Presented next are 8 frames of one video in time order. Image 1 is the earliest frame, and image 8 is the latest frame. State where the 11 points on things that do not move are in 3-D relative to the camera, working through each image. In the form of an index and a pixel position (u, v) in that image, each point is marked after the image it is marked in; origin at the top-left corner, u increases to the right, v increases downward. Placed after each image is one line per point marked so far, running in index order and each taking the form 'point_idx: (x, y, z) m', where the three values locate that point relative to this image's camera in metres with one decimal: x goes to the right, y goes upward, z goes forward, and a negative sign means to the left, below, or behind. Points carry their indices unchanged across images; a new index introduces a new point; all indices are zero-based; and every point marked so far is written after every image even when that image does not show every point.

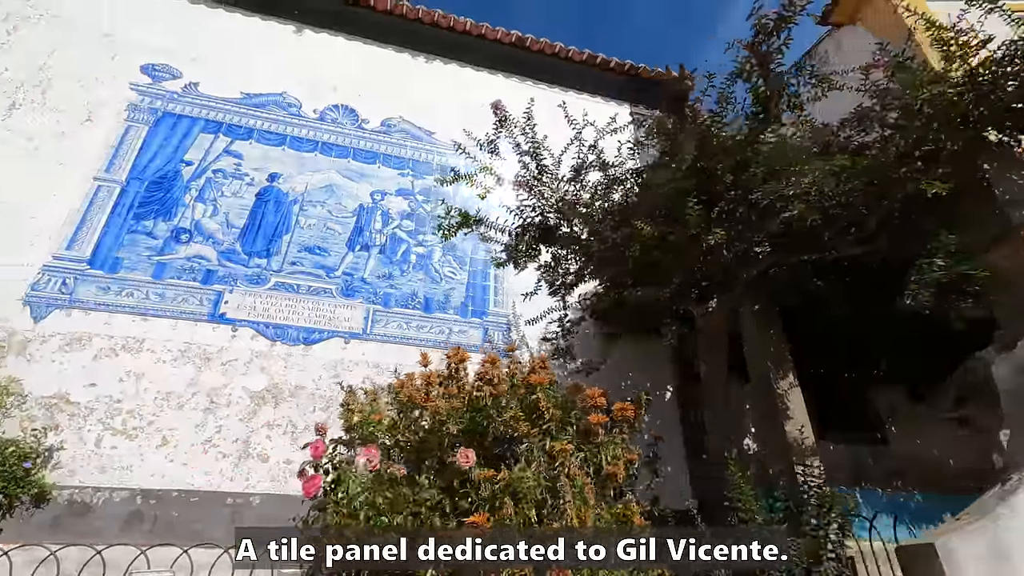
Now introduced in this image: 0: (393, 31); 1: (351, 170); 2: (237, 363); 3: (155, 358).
0: (-1.4, +3.0, +6.3) m
1: (-1.6, +1.2, +5.2) m
2: (-2.1, -0.6, +4.1) m
3: (-2.6, -0.5, +3.9) m
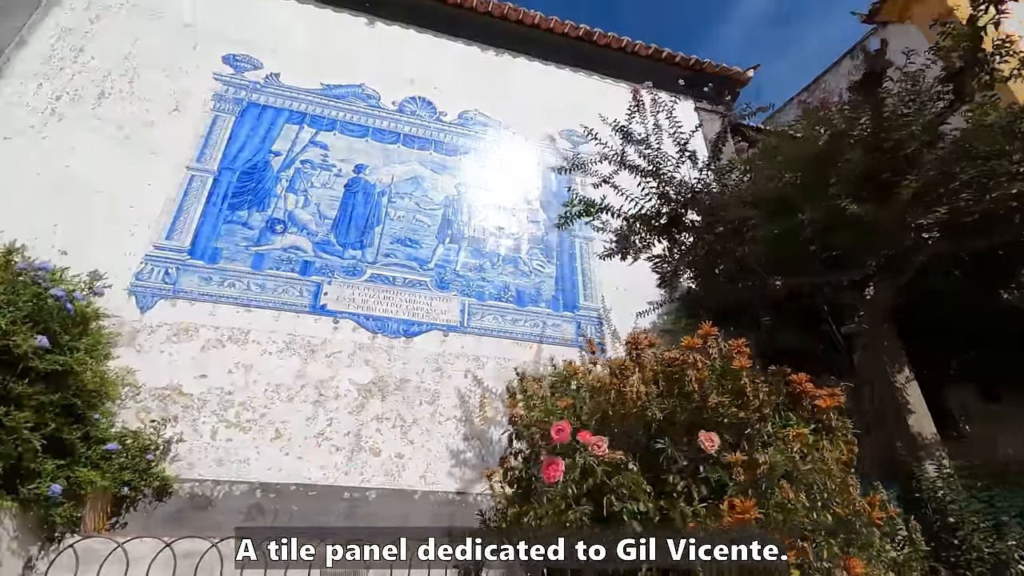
0: (-0.6, +3.1, +6.2) m
1: (-0.7, +1.2, +5.2) m
2: (-1.3, -0.5, +4.0) m
3: (-1.8, -0.4, +3.8) m
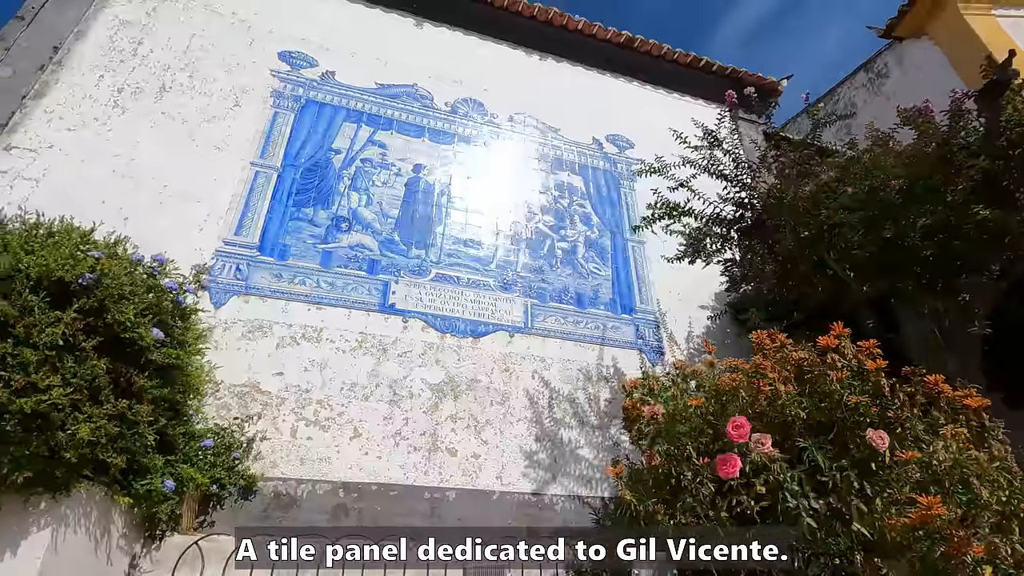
0: (-0.1, +3.1, +6.3) m
1: (-0.2, +1.2, +5.2) m
2: (-0.7, -0.5, +3.9) m
3: (-1.3, -0.4, +3.8) m
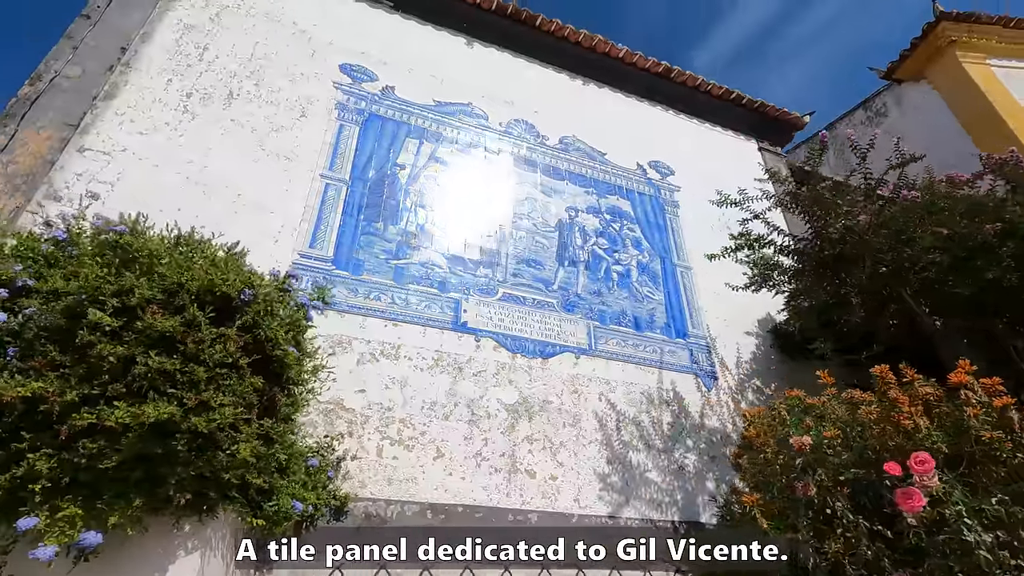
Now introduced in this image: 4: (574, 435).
0: (+0.5, +2.8, +6.4) m
1: (+0.3, +1.0, +5.2) m
2: (-0.2, -0.6, +3.9) m
3: (-0.7, -0.5, +3.8) m
4: (+0.5, -1.1, +4.0) m
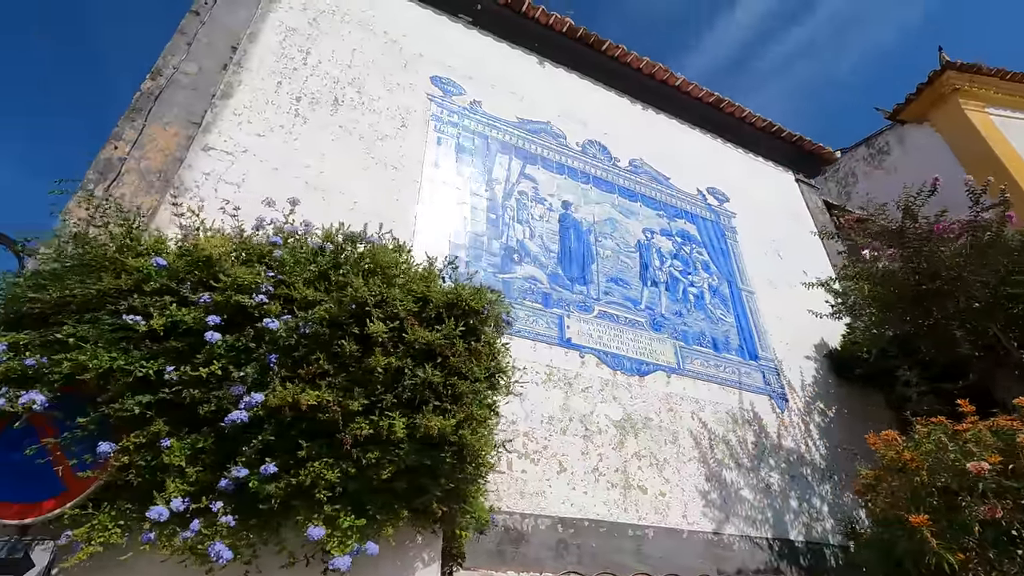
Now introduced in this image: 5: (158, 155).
0: (+1.3, +2.6, +6.6) m
1: (+1.1, +0.8, +5.4) m
2: (+0.6, -0.8, +4.0) m
3: (+0.1, -0.7, +3.8) m
4: (+1.2, -1.2, +4.1) m
5: (-2.3, +0.9, +3.4) m
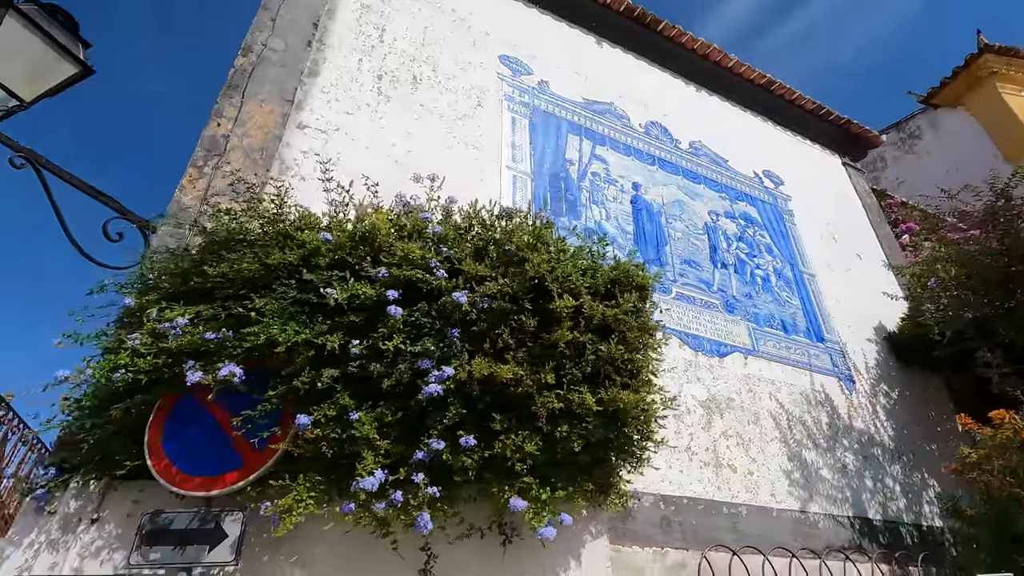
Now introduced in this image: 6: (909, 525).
0: (+1.9, +2.8, +6.5) m
1: (+1.7, +1.0, +5.4) m
2: (+1.3, -0.6, +4.0) m
3: (+0.8, -0.5, +3.8) m
4: (+1.9, -1.1, +4.1) m
5: (-1.6, +1.0, +3.4) m
6: (+3.2, -1.9, +4.3) m
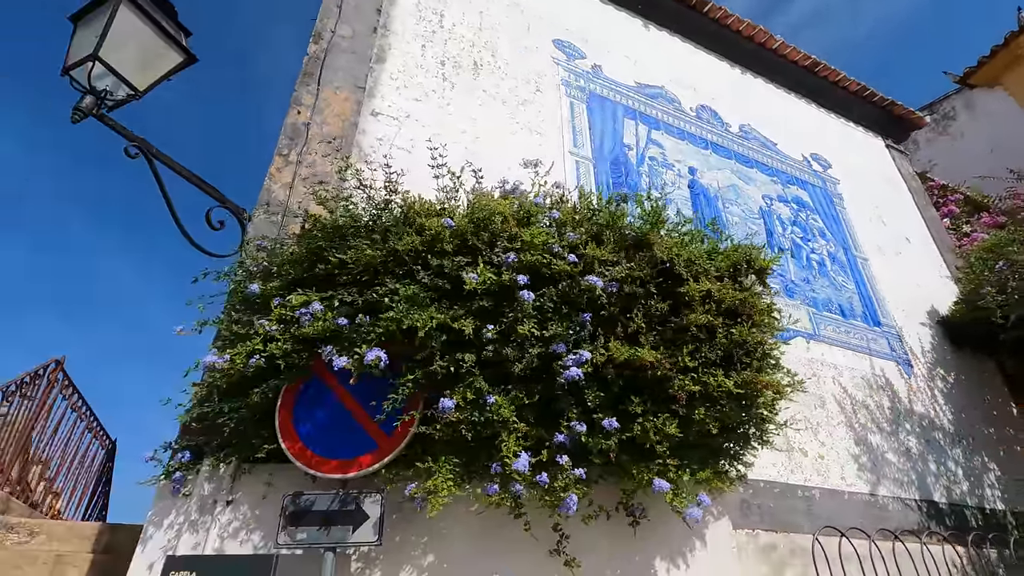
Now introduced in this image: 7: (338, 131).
0: (+2.4, +3.0, +6.4) m
1: (+2.3, +1.2, +5.3) m
2: (+1.8, -0.5, +4.0) m
3: (+1.3, -0.4, +3.8) m
4: (+2.4, -1.0, +4.1) m
5: (-1.1, +1.1, +3.4) m
6: (+3.7, -1.8, +4.3) m
7: (-1.1, +1.0, +3.4) m
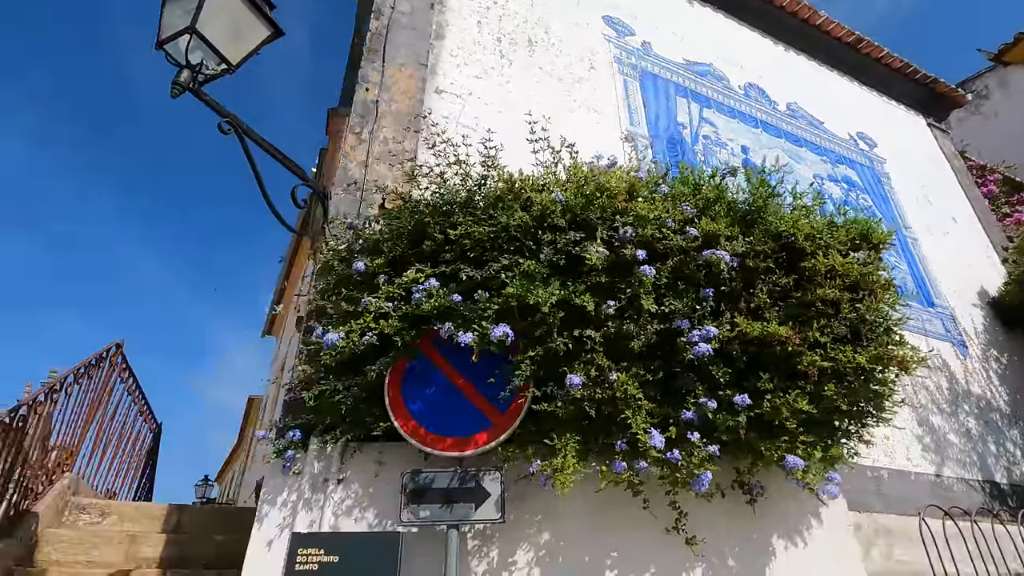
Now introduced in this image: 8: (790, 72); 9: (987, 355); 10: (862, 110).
0: (+2.9, +3.2, +6.3) m
1: (+2.7, +1.3, +5.2) m
2: (+2.2, -0.4, +4.0) m
3: (+1.7, -0.3, +3.8) m
4: (+2.8, -0.8, +4.1) m
5: (-0.7, +1.2, +3.3) m
6: (+4.2, -1.6, +4.3) m
7: (-0.7, +1.1, +3.3) m
8: (+3.2, +2.5, +6.1) m
9: (+4.4, -0.6, +5.0) m
10: (+4.3, +2.2, +6.5) m
